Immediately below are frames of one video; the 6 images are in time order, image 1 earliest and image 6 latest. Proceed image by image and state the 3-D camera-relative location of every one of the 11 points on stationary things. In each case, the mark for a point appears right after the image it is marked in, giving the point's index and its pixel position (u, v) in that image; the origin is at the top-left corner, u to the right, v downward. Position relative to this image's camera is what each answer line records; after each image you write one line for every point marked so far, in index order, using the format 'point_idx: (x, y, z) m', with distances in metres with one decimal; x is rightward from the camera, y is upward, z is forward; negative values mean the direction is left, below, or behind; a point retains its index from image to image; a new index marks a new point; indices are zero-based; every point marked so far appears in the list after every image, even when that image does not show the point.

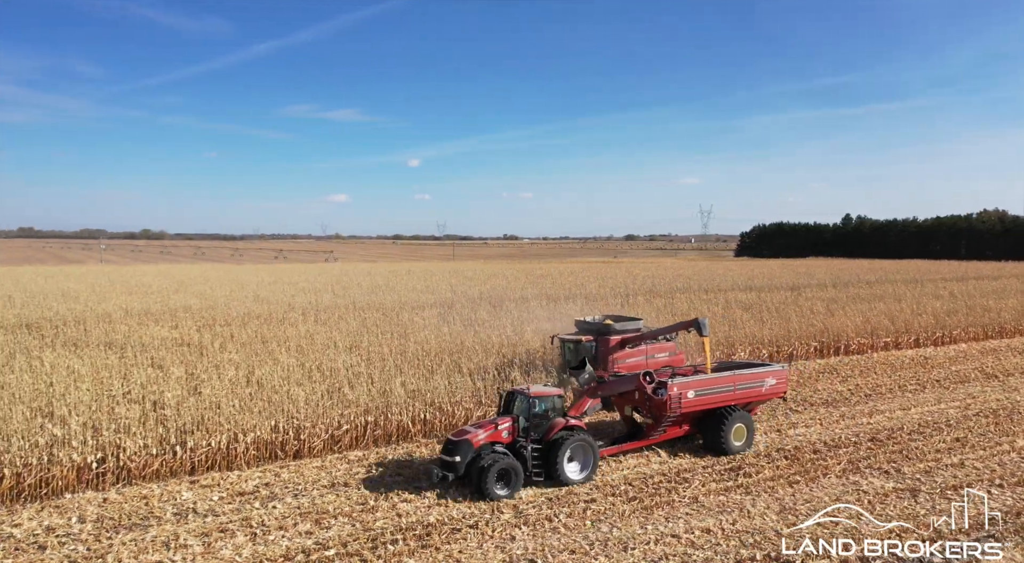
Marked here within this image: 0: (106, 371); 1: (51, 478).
0: (-6.7, -1.5, +12.4) m
1: (-4.7, -2.0, +7.4) m
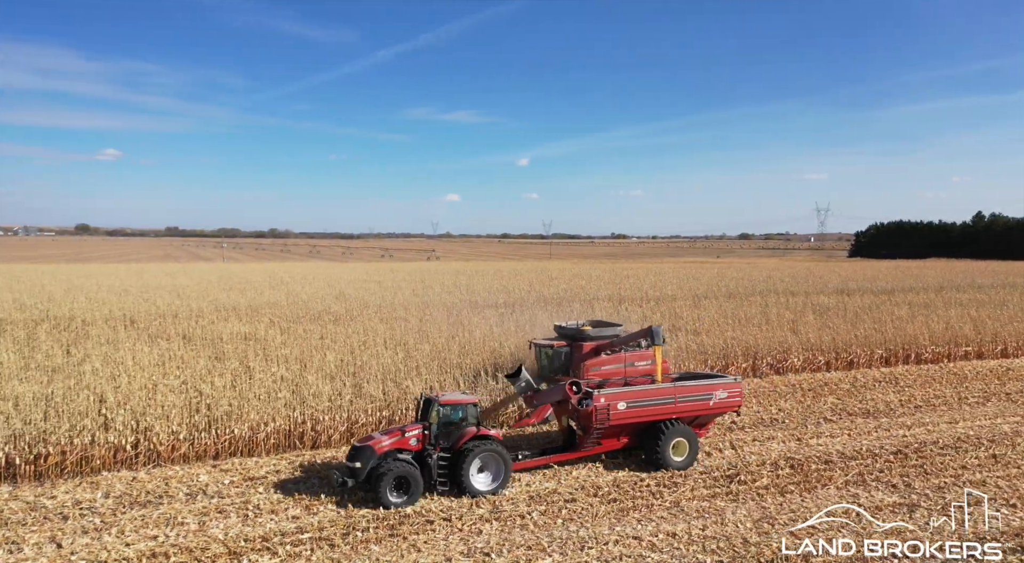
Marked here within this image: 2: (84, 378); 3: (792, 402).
0: (-6.1, -1.5, +13.4) m
1: (-4.8, -2.0, +8.2) m
2: (-6.9, -1.6, +11.8) m
3: (+4.6, -2.0, +12.0) m
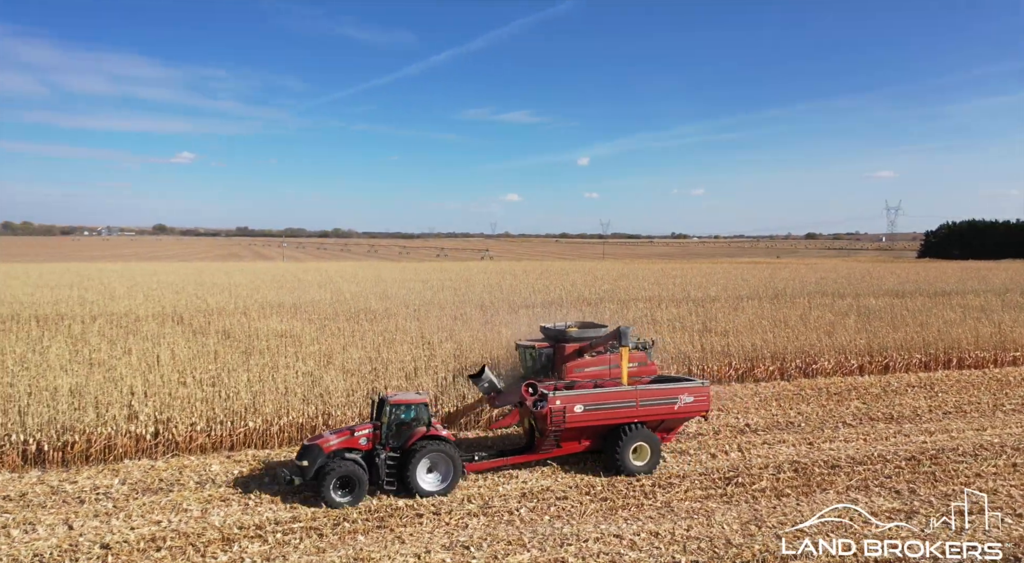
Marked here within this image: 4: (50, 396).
0: (-5.7, -1.4, +13.9) m
1: (-4.7, -1.9, +8.7) m
2: (-6.7, -1.5, +12.4) m
3: (+4.9, -2.0, +11.8) m
4: (-6.7, -1.6, +10.6) m
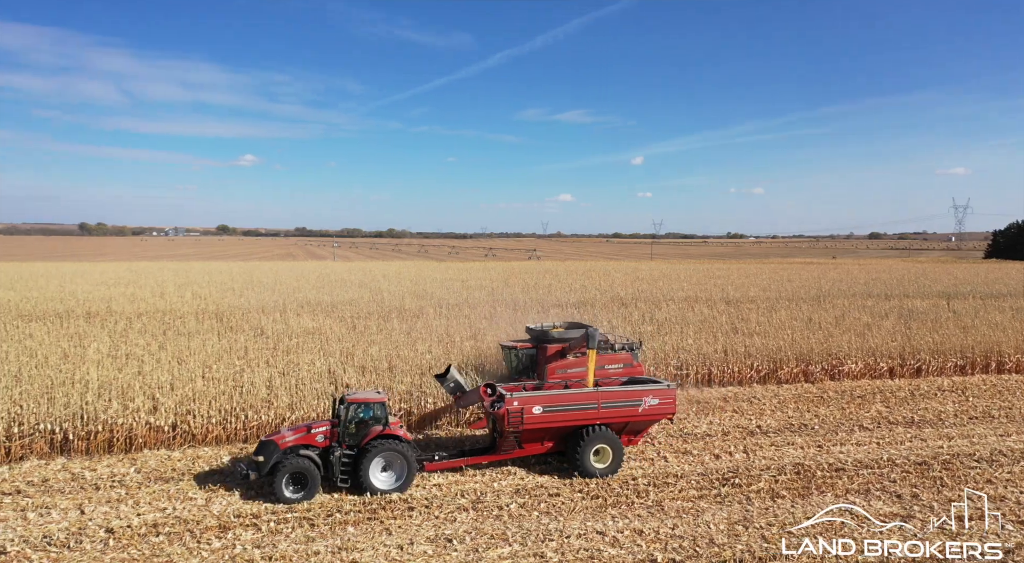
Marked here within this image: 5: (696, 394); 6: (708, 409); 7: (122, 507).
0: (-5.3, -1.4, +14.4) m
1: (-4.7, -1.9, +9.1) m
2: (-6.4, -1.5, +12.9) m
3: (+5.1, -2.0, +11.6) m
4: (-6.6, -1.6, +11.1) m
5: (+3.2, -1.9, +12.5) m
6: (+3.0, -2.0, +11.2) m
7: (-3.6, -2.1, +6.7) m
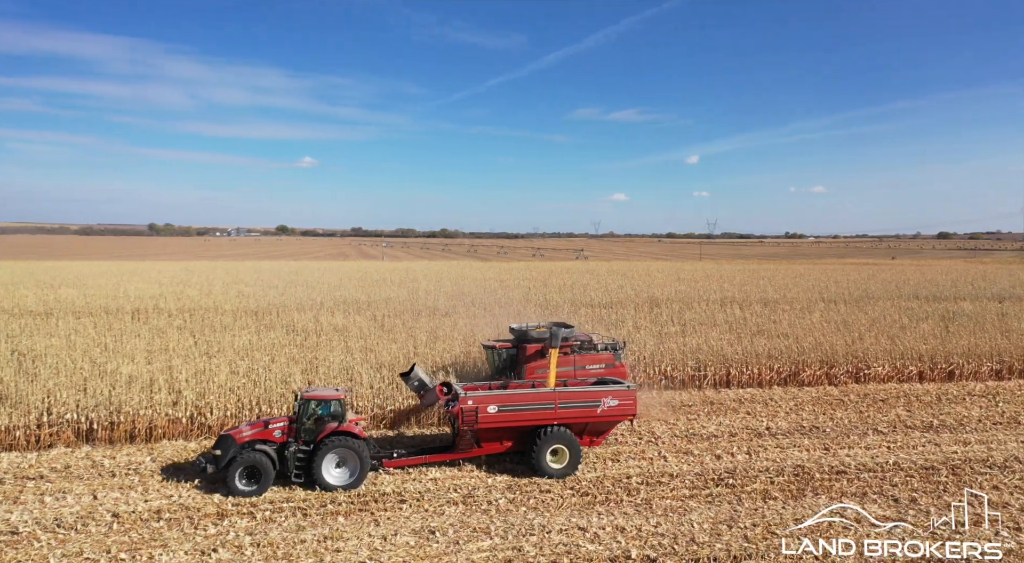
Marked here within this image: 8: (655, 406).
0: (-5.0, -1.4, +14.8) m
1: (-4.6, -1.9, +9.5) m
2: (-6.1, -1.4, +13.4) m
3: (+5.3, -2.0, +11.4) m
4: (-6.4, -1.6, +11.7) m
5: (+3.4, -1.9, +12.4) m
6: (+3.2, -2.0, +11.2) m
7: (-3.7, -2.1, +7.1) m
8: (+2.2, -1.9, +11.3) m
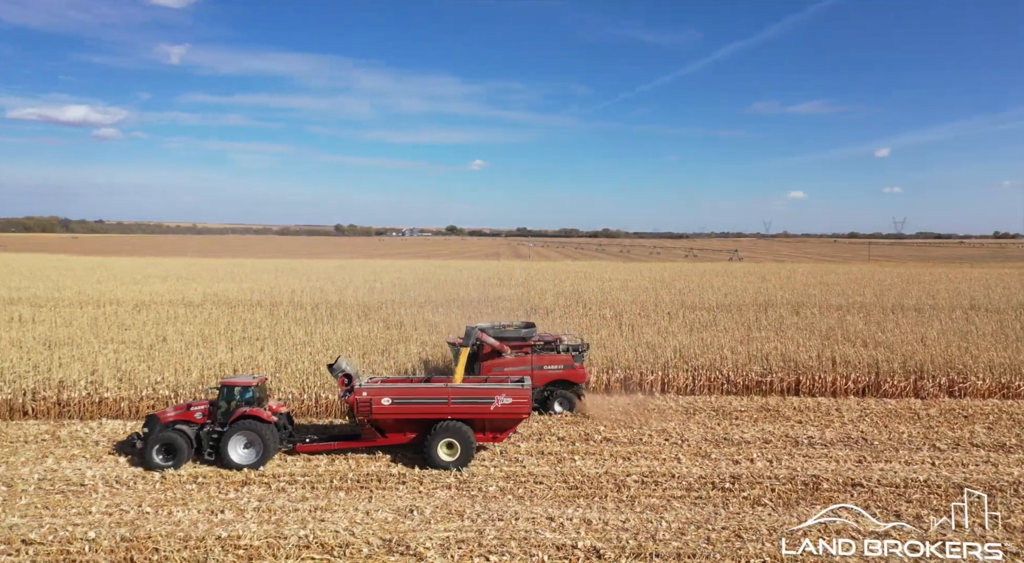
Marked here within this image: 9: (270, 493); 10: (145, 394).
0: (-3.4, -1.3, +16.1) m
1: (-4.1, -1.8, +10.7) m
2: (-4.8, -1.4, +14.9) m
3: (+6.0, -2.1, +10.7) m
4: (-5.4, -1.5, +13.2) m
5: (+4.3, -2.0, +12.1) m
6: (+3.9, -2.0, +10.9) m
7: (-3.7, -2.0, +8.2) m
8: (+2.9, -2.0, +11.3) m
9: (-2.3, -2.0, +7.1) m
10: (-5.5, -1.7, +10.8) m
